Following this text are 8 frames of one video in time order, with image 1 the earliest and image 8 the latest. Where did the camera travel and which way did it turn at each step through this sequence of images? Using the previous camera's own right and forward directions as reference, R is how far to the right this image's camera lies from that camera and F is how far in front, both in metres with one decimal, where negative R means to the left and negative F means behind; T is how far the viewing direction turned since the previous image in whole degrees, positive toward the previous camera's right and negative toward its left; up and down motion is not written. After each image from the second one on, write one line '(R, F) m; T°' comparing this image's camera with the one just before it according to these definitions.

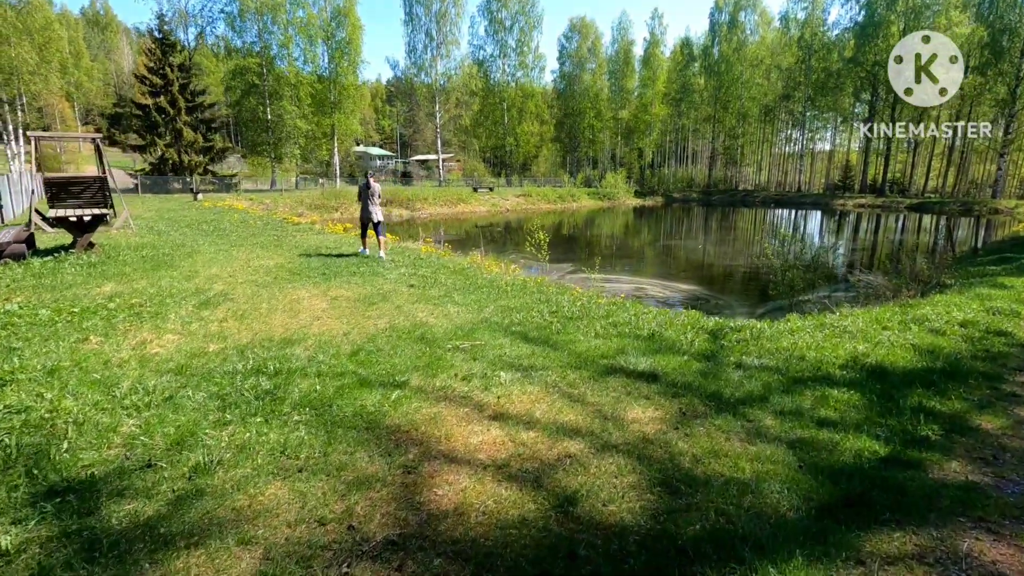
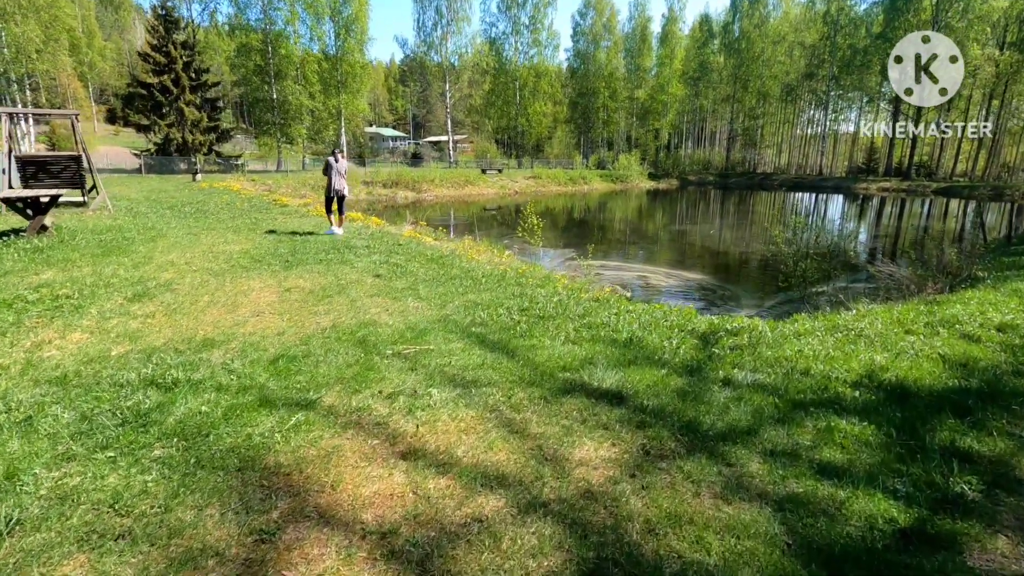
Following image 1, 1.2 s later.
(+0.5, +0.8) m; -2°
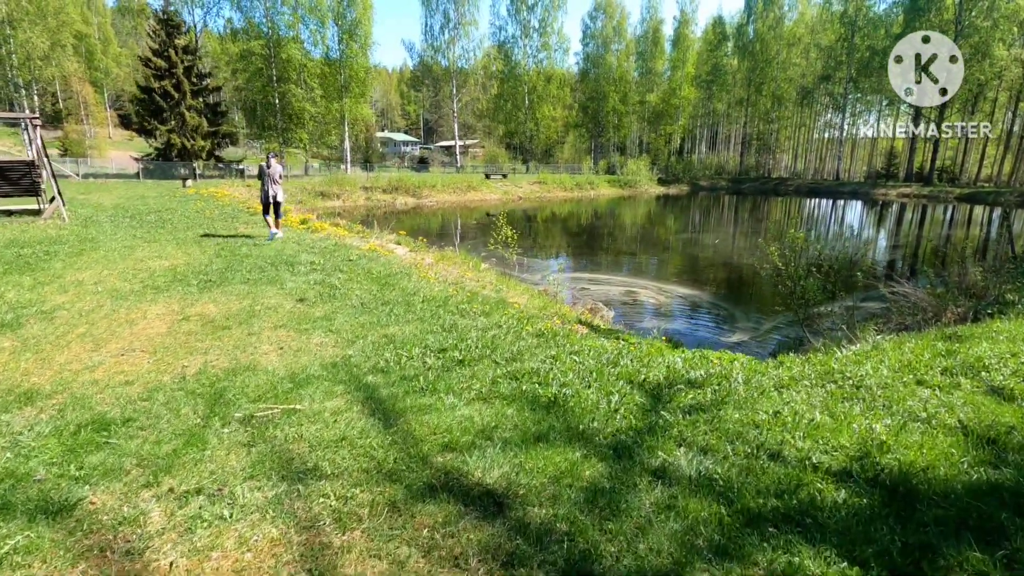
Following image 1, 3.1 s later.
(+0.8, +1.0) m; -2°
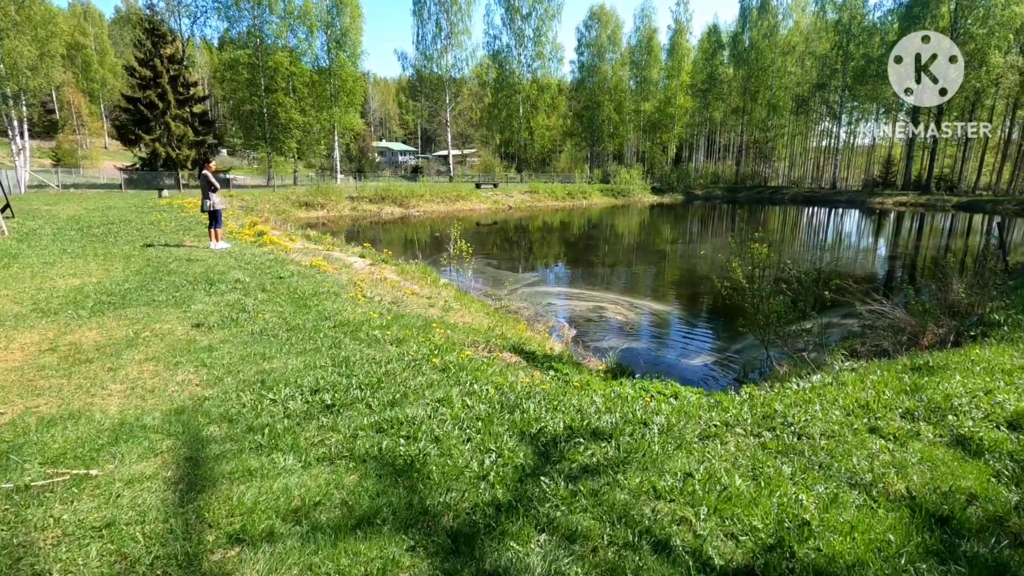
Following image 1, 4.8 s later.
(+0.9, +0.7) m; 0°
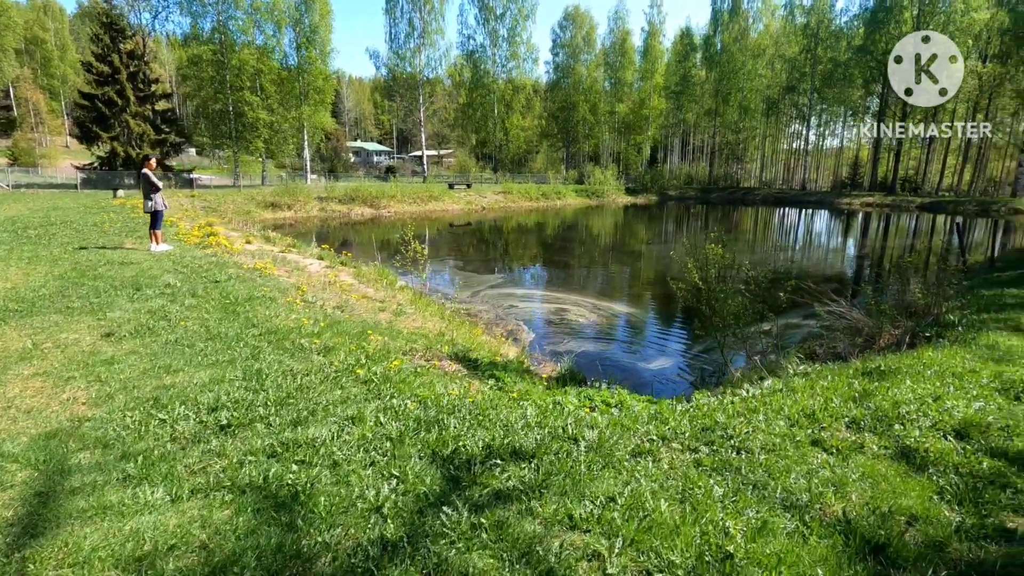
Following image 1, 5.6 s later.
(+0.4, +0.3) m; +2°
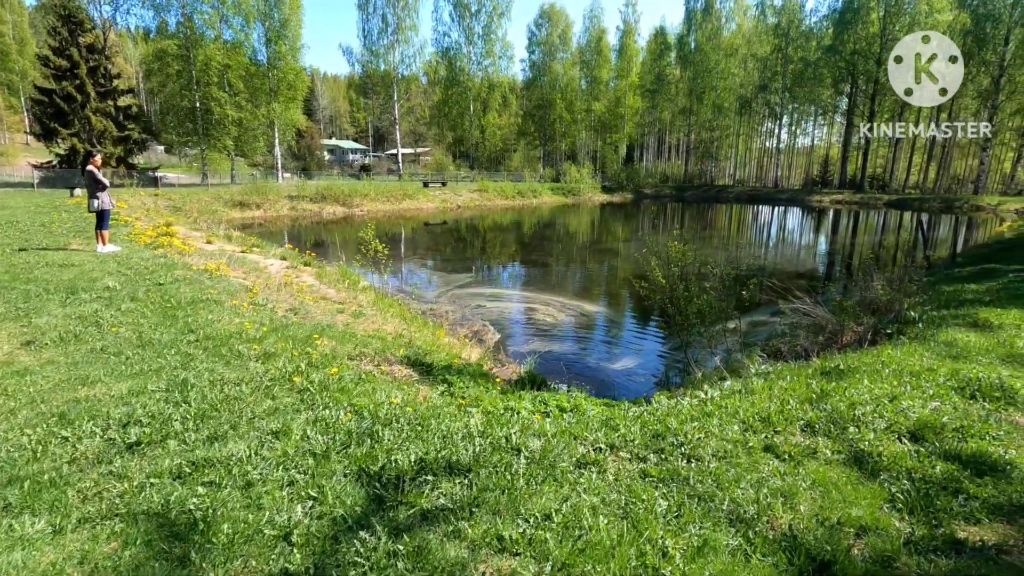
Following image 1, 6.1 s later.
(+0.3, +0.2) m; +2°
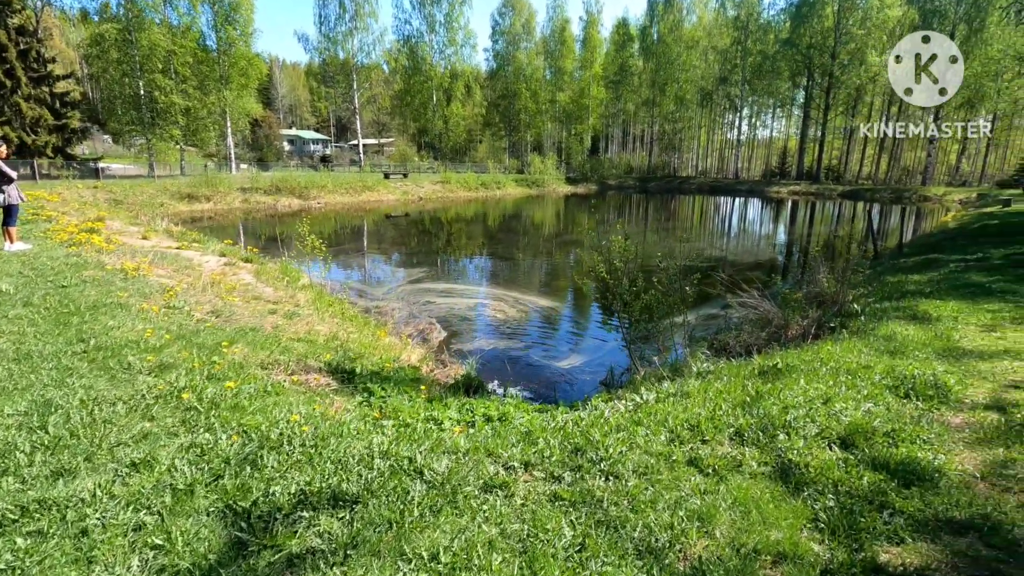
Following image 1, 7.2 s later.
(+0.4, +0.3) m; +3°
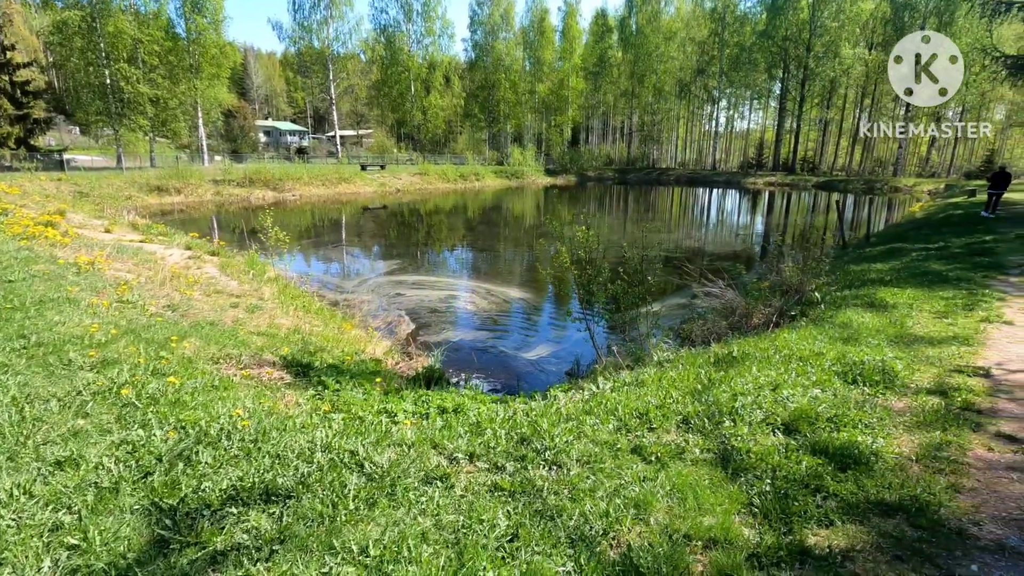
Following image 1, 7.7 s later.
(+0.2, 0.0) m; +2°
